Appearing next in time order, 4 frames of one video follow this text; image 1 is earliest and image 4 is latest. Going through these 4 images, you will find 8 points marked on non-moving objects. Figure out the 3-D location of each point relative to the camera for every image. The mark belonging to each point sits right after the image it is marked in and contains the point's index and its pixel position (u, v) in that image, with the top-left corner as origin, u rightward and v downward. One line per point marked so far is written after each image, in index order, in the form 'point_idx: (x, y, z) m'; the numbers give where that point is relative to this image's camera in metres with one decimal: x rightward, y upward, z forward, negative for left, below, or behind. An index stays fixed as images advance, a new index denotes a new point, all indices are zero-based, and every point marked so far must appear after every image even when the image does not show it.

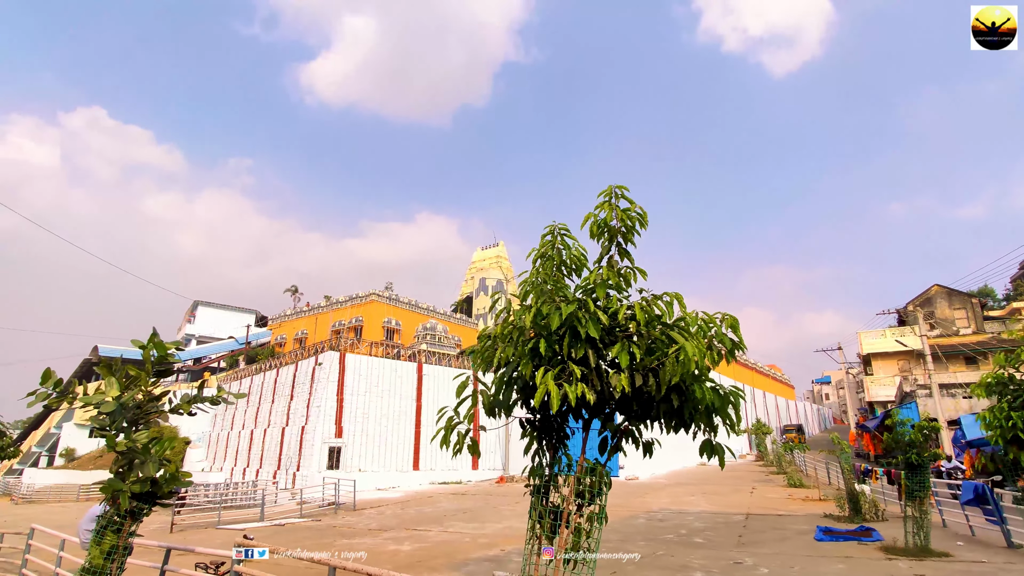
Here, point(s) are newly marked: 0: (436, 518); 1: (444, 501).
0: (-1.7, -5.3, +12.5) m
1: (-1.9, -6.1, +15.7) m
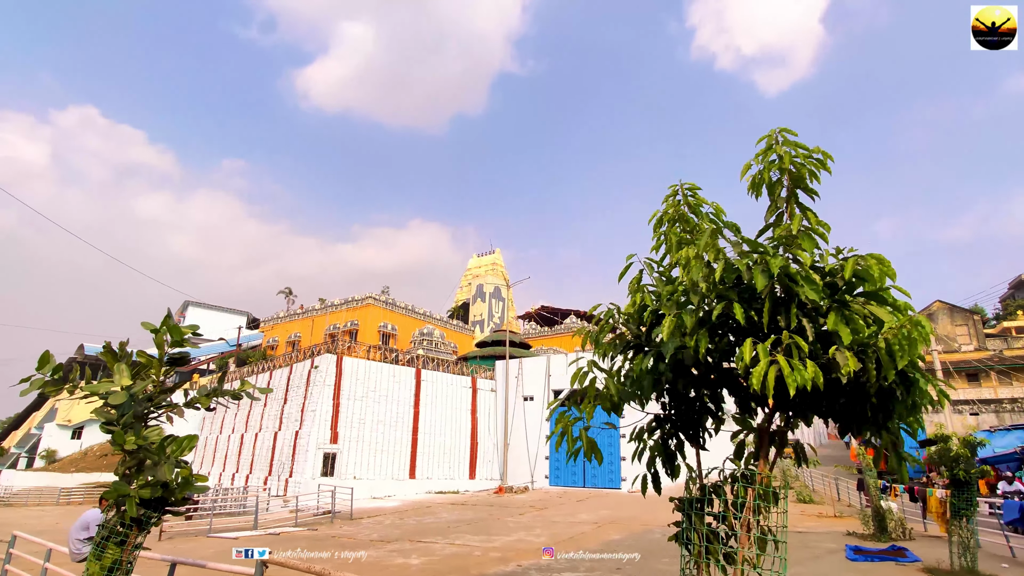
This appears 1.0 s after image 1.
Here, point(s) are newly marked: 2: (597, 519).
0: (-1.6, -5.3, +11.9) m
1: (-1.9, -6.2, +15.1) m
2: (+2.0, -5.5, +12.9) m
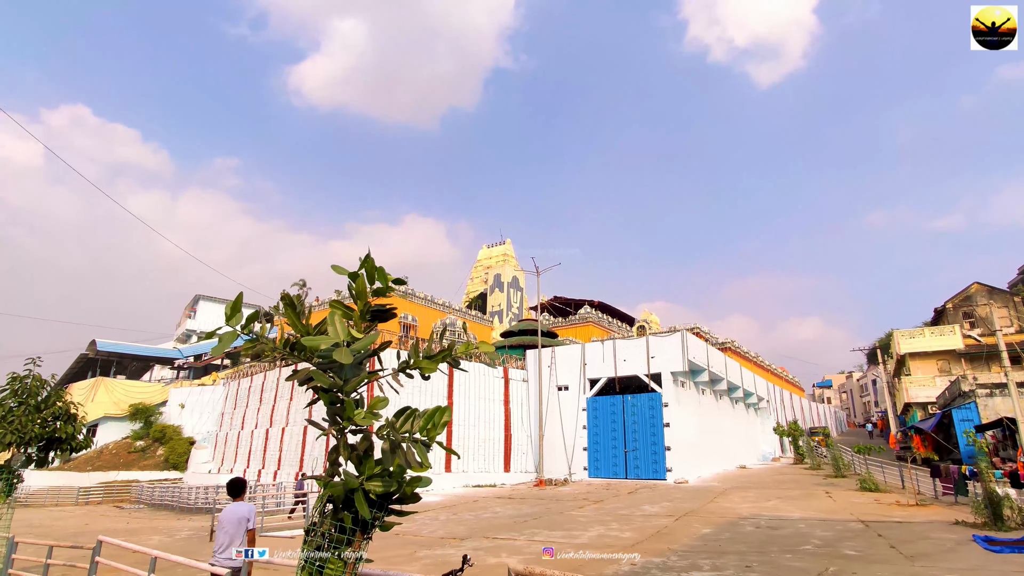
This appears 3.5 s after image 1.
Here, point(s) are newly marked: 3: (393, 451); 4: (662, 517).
0: (-0.1, -4.9, +11.2) m
1: (-0.4, -5.8, +14.4) m
2: (+3.5, -5.0, +12.2) m
3: (-0.5, -0.6, +2.1) m
4: (+3.1, -4.8, +11.5) m
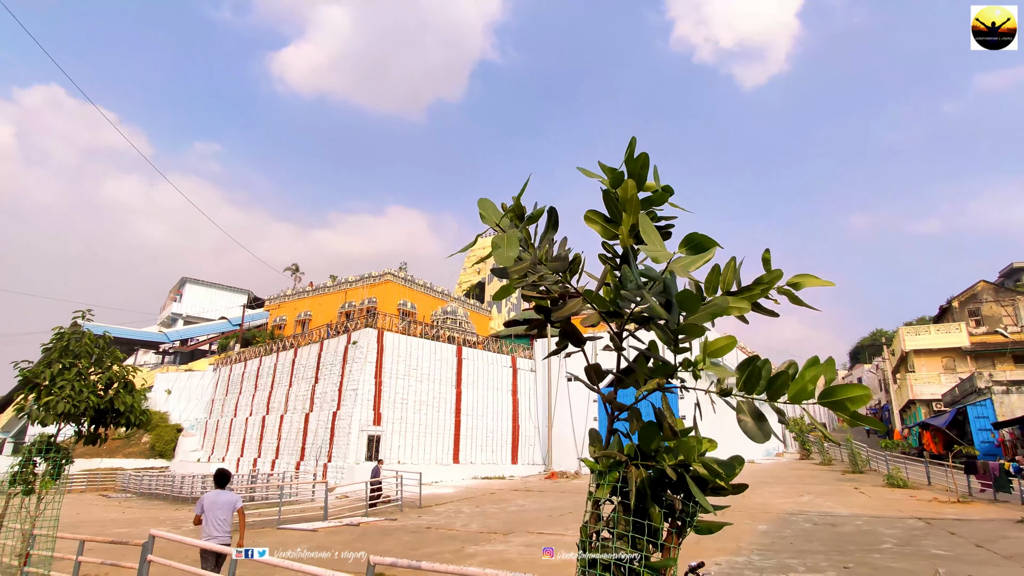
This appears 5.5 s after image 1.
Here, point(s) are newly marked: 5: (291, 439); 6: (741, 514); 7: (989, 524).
0: (+0.6, -4.5, +10.6) m
1: (+0.2, -5.3, +13.7) m
2: (+4.2, -4.7, +11.6) m
3: (+0.6, -0.3, +1.4) m
4: (+3.8, -4.5, +10.9) m
5: (-8.1, -5.5, +19.9) m
6: (+4.4, -4.4, +10.5) m
7: (+8.0, -3.9, +9.1) m
